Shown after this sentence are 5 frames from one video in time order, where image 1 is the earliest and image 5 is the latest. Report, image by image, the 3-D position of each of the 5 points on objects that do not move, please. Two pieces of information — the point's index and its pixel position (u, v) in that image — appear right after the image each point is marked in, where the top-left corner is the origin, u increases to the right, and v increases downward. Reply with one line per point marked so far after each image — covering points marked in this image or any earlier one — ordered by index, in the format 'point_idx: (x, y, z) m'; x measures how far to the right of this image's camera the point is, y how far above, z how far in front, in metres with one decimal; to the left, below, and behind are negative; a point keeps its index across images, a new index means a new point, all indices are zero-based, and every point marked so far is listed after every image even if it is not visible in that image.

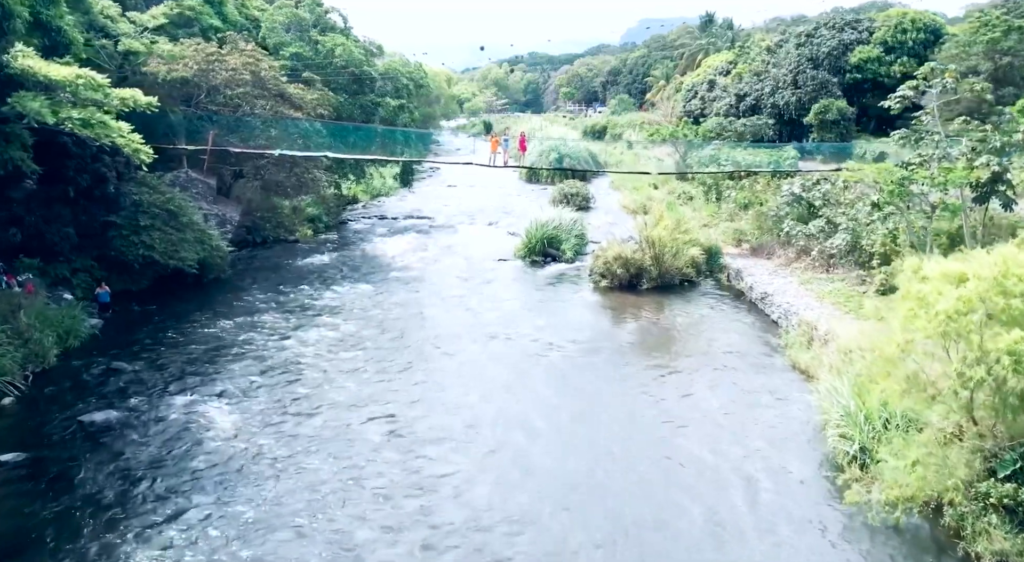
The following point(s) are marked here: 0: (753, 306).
0: (+4.2, -0.4, +12.7) m
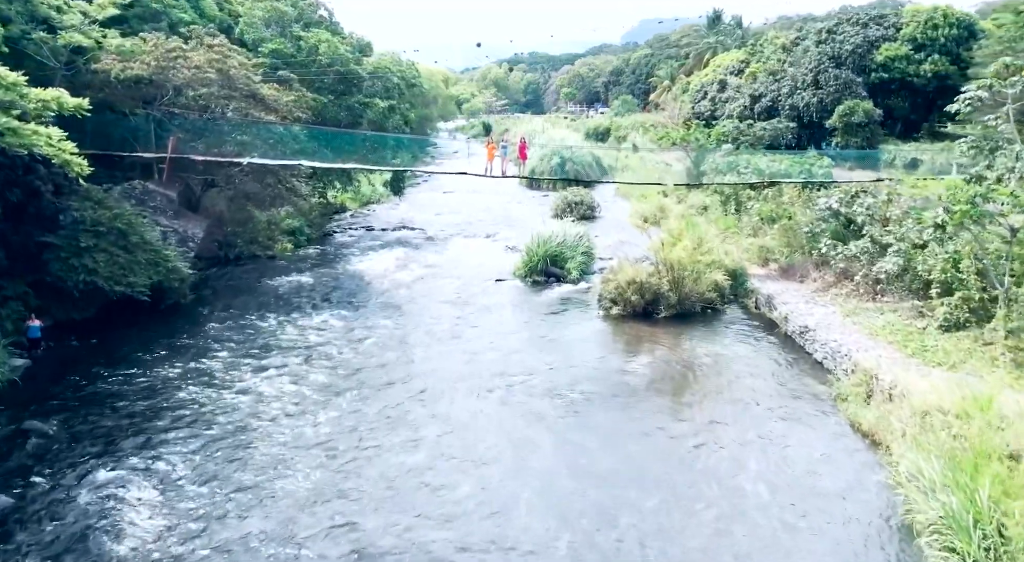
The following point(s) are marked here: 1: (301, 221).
0: (+4.2, -0.9, +11.0) m
1: (-5.4, +1.5, +18.7) m
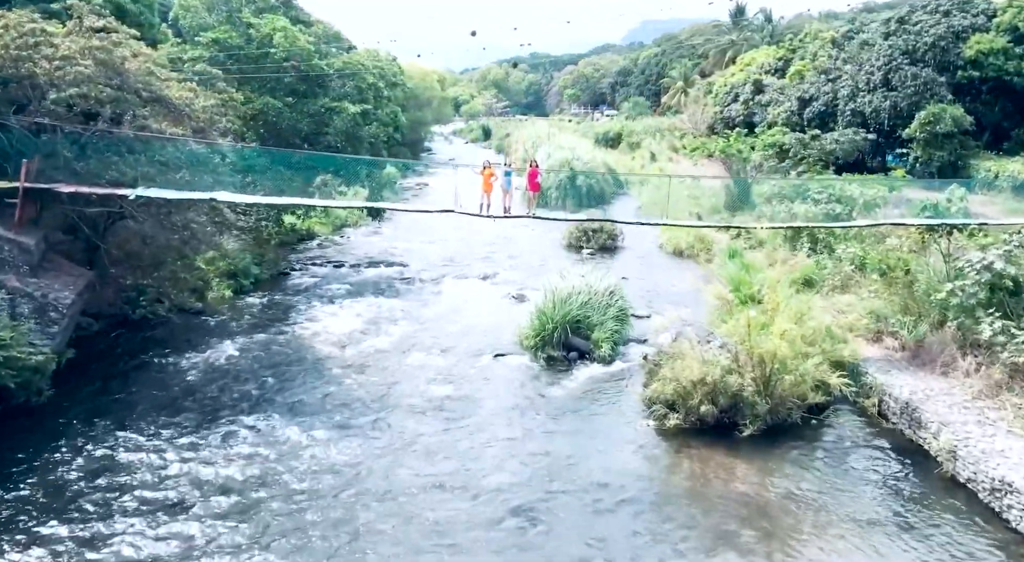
0: (+4.3, -2.0, +6.9) m
1: (-5.4, +0.4, +14.6) m
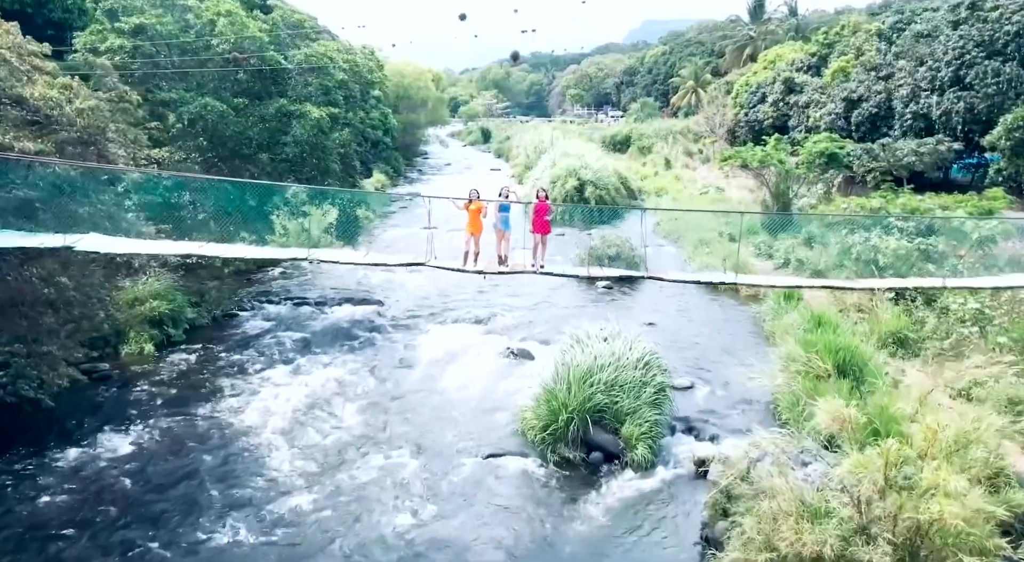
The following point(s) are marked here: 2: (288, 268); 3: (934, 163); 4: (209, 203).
0: (+4.3, -2.8, +3.9) m
1: (-5.4, -0.3, +11.6) m
2: (-4.8, +0.3, +15.4) m
3: (+8.5, +2.5, +15.1) m
4: (-3.4, +0.7, +7.2) m
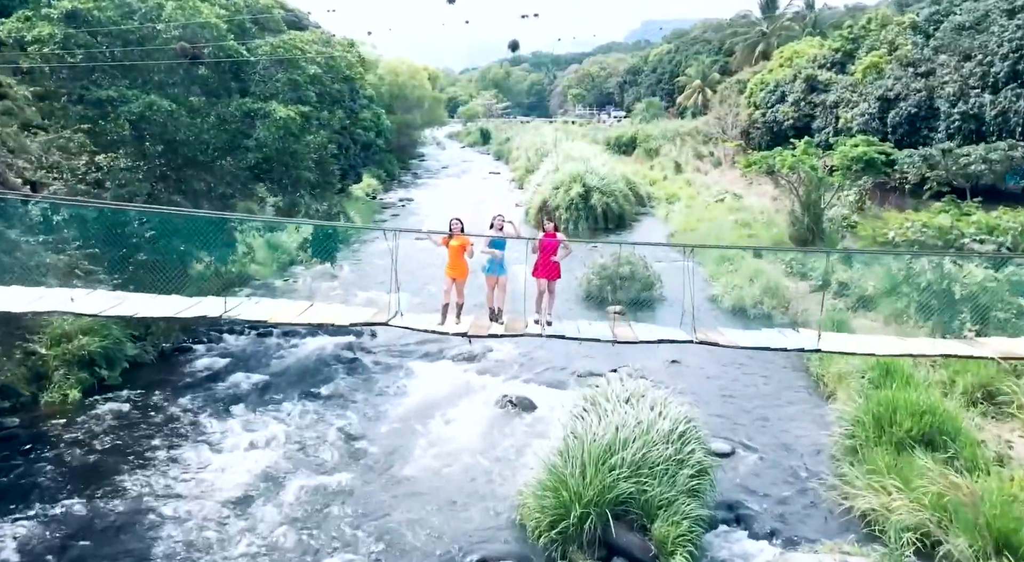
0: (+4.2, -3.2, +2.0) m
1: (-5.4, -0.8, +9.8) m
2: (-4.8, -0.2, +13.6) m
3: (+8.5, +2.1, +13.3) m
4: (-3.4, +0.3, +5.4) m
